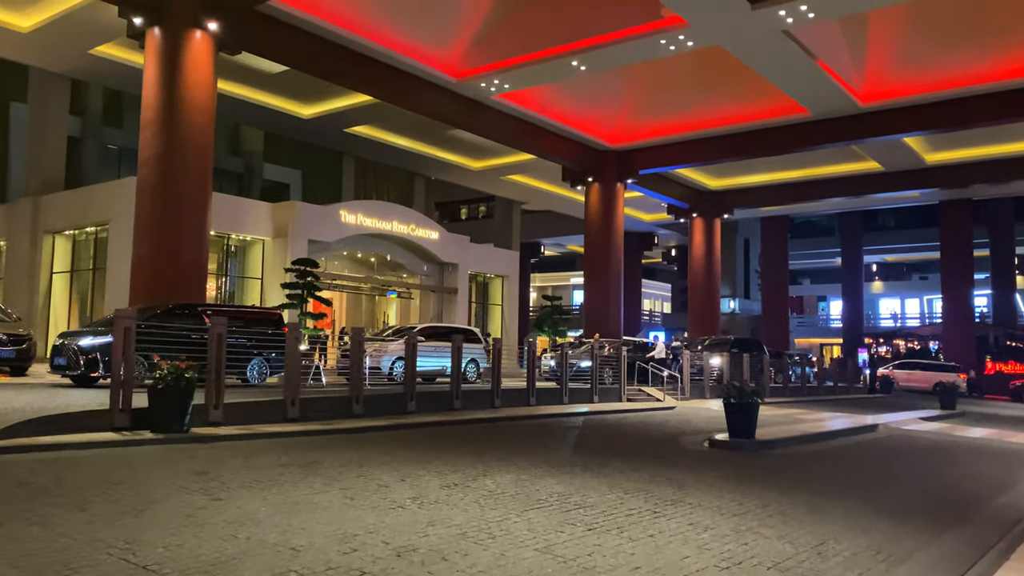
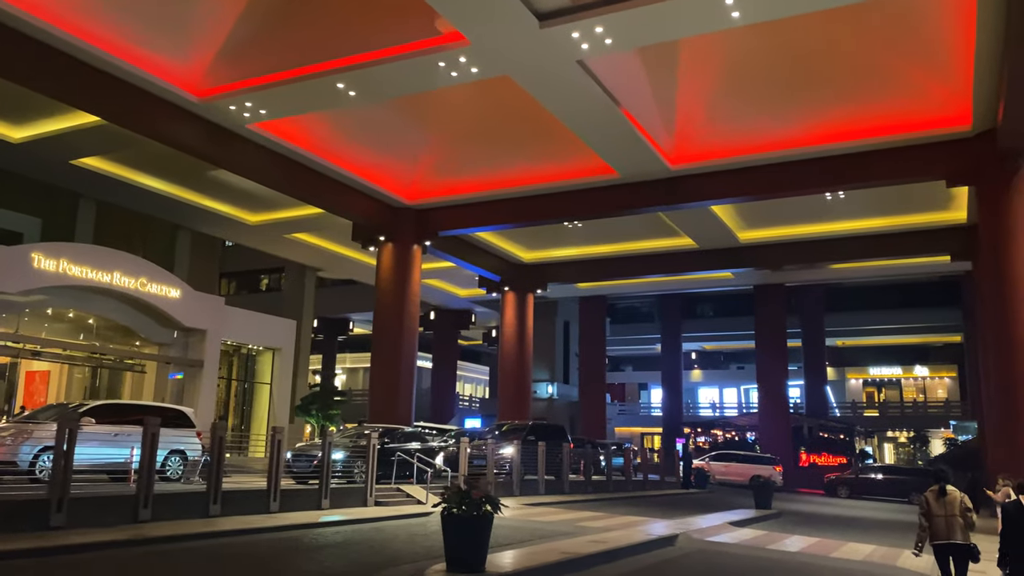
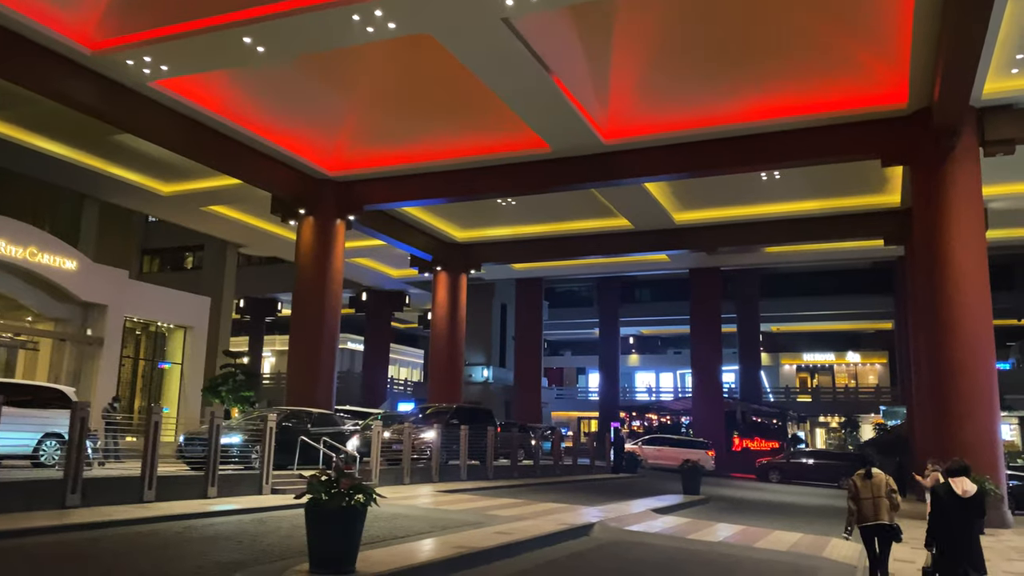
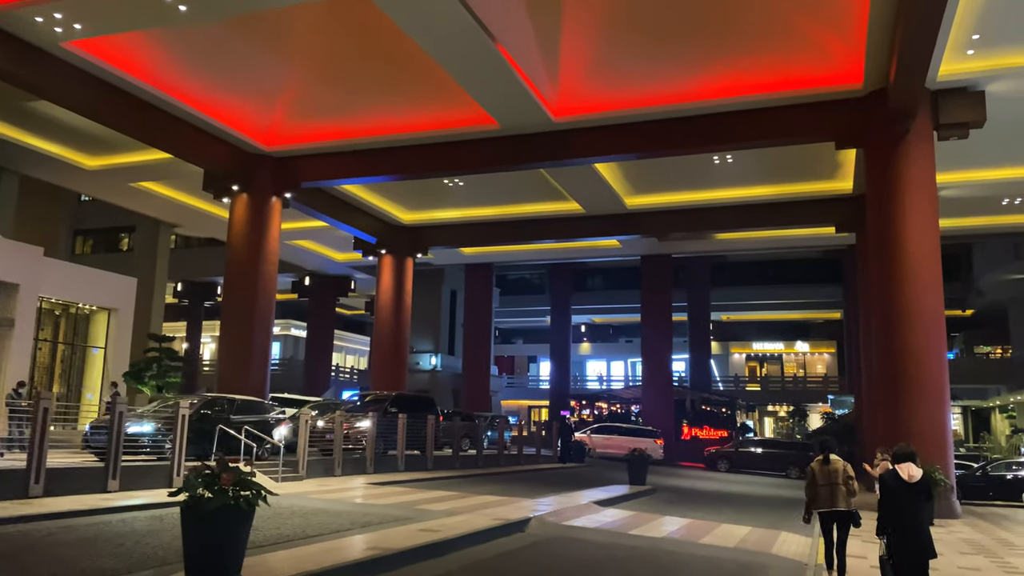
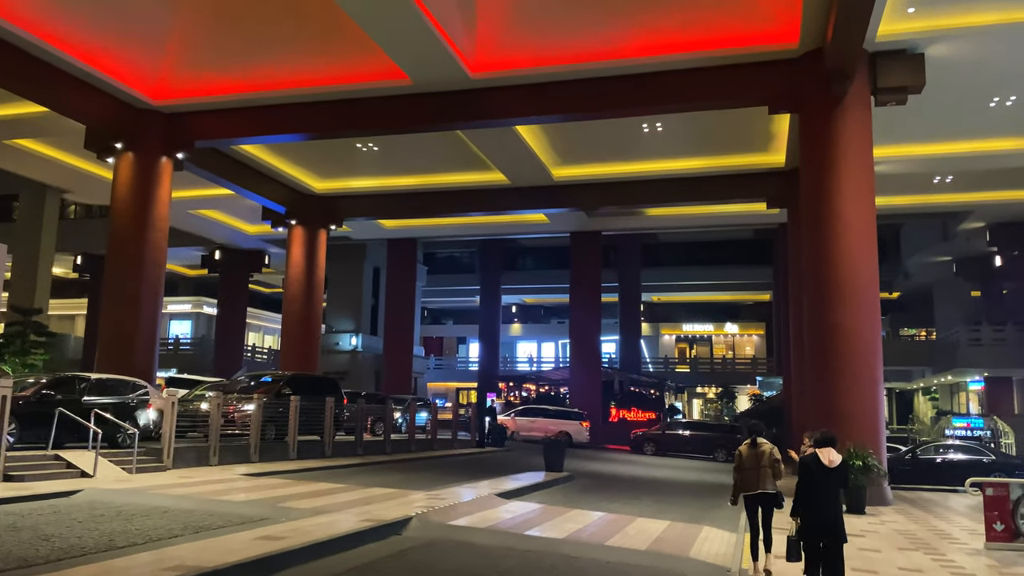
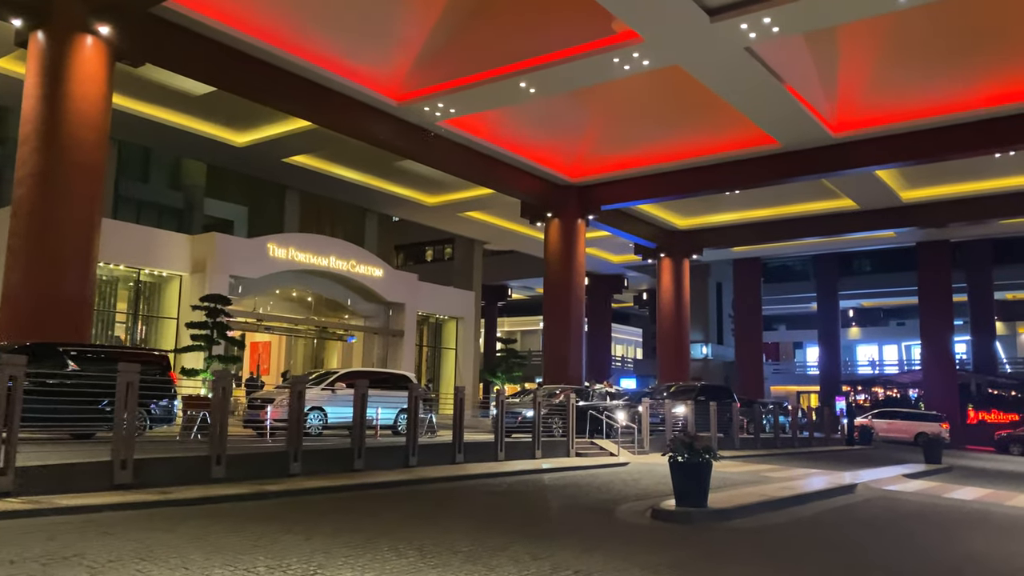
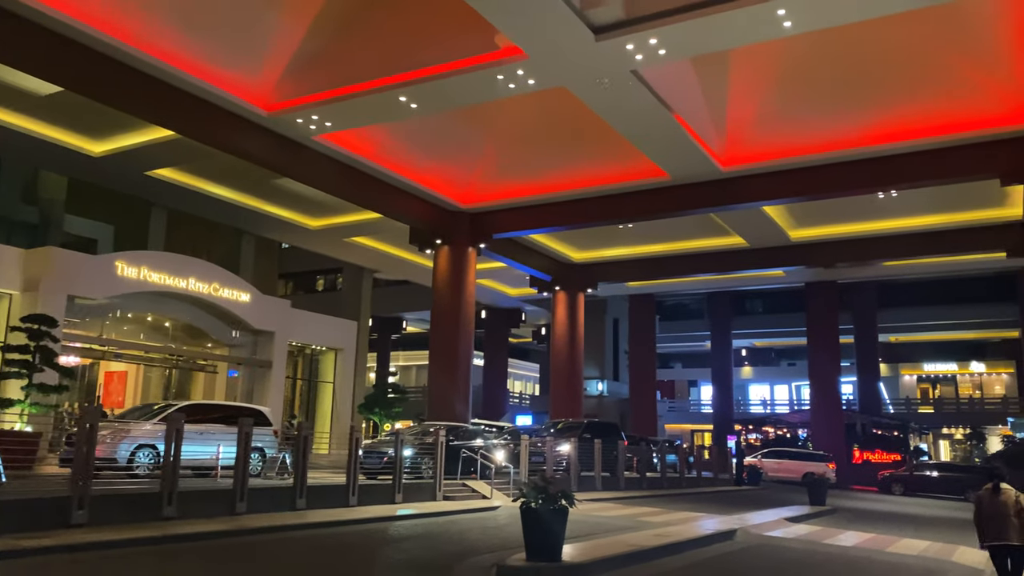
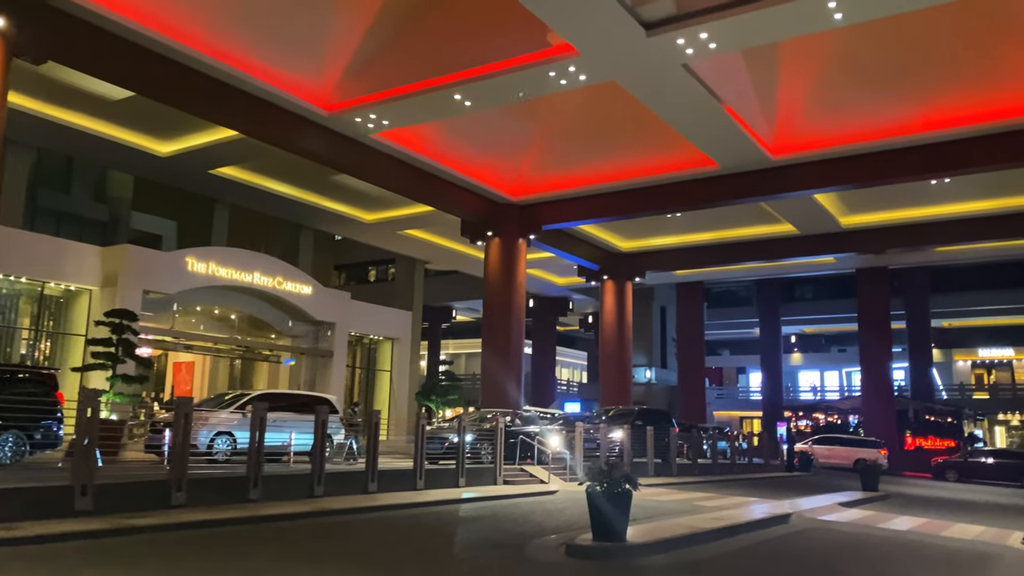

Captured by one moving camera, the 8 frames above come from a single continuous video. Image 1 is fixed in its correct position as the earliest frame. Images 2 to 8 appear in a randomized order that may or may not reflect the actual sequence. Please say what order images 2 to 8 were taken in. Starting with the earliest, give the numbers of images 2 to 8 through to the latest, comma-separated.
6, 8, 7, 2, 3, 4, 5
